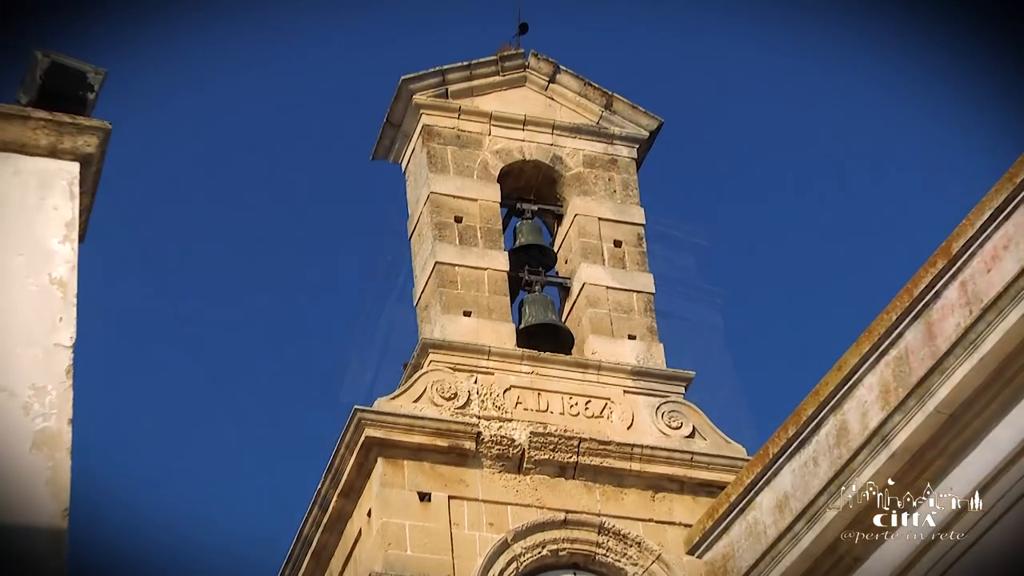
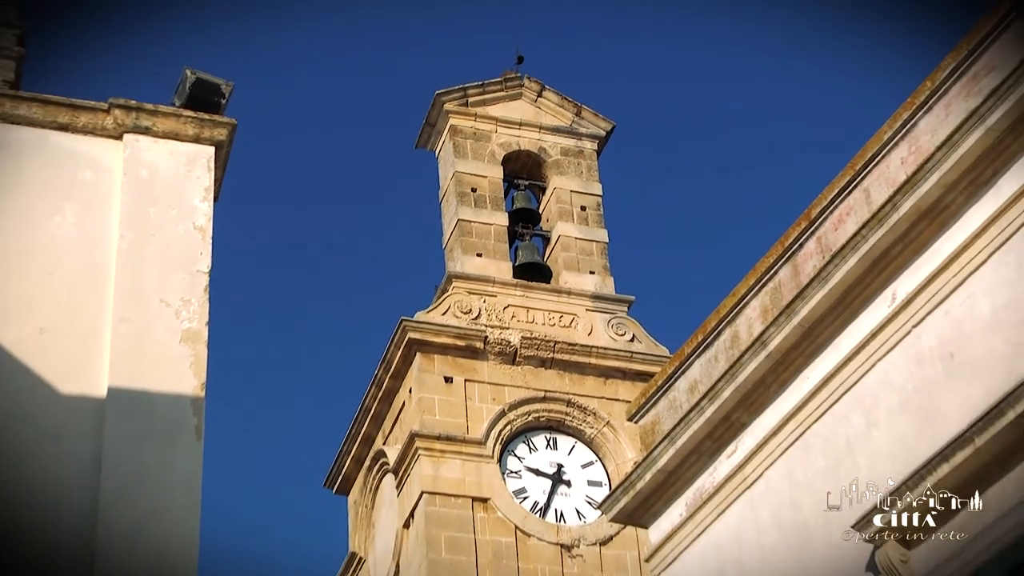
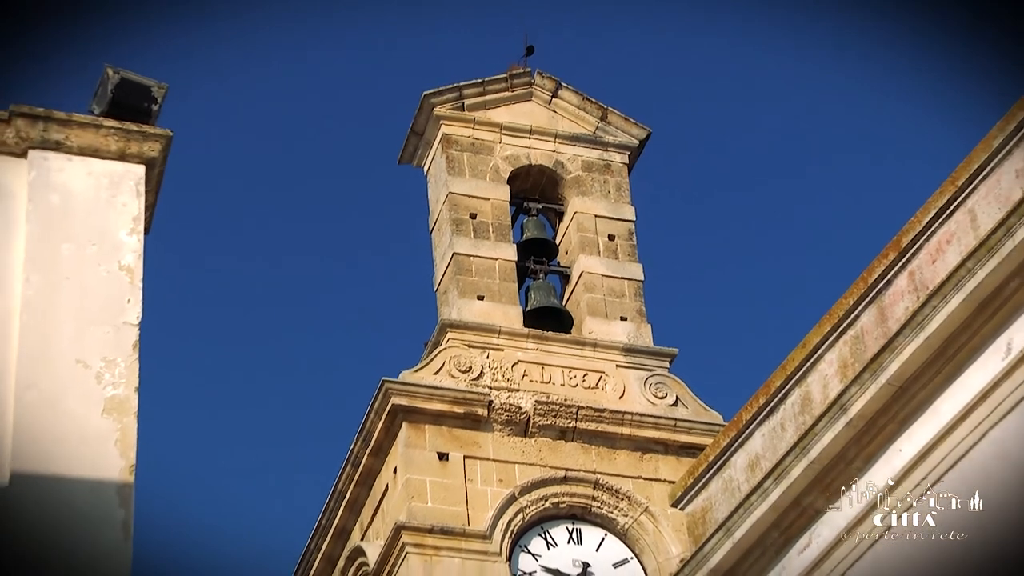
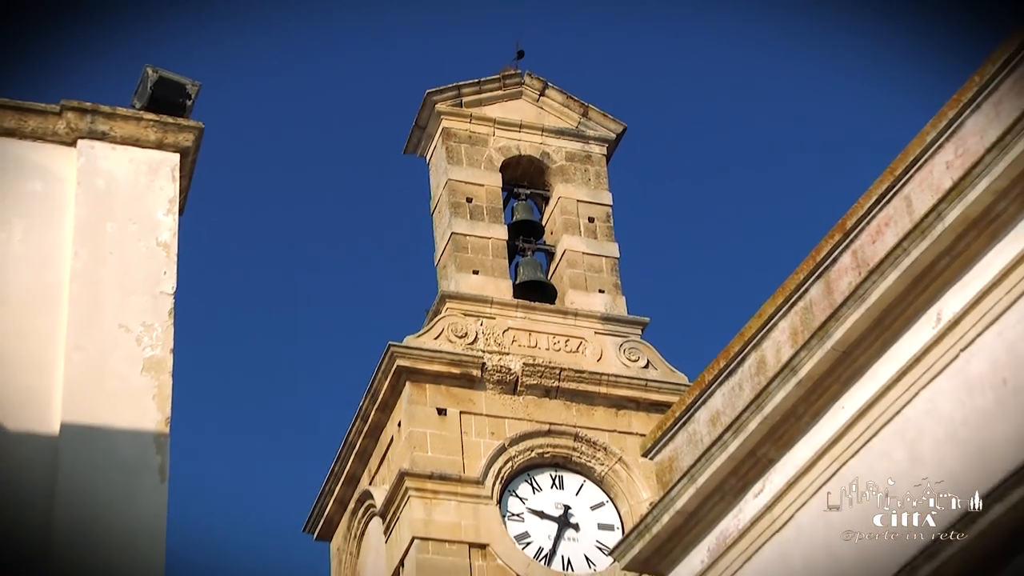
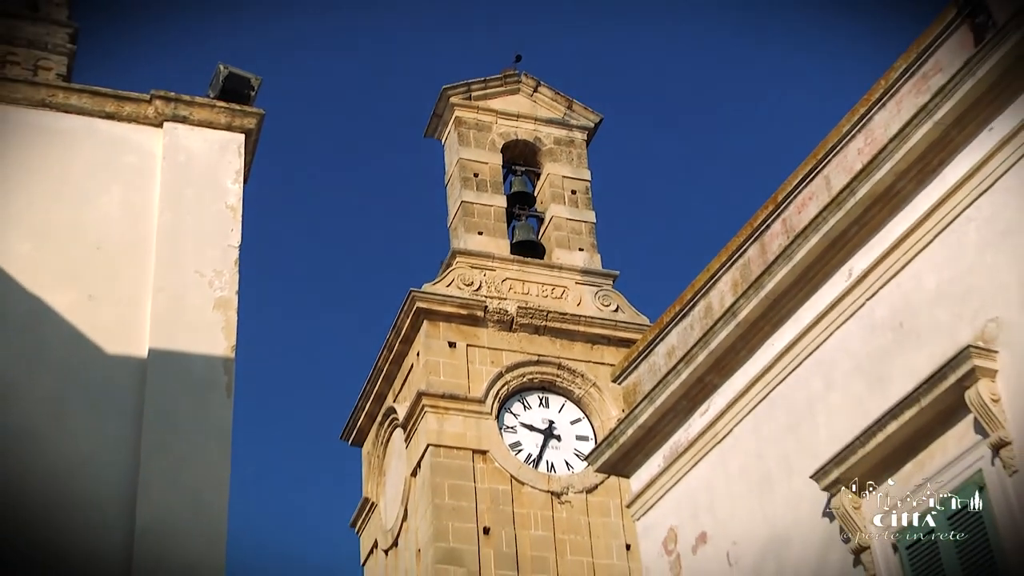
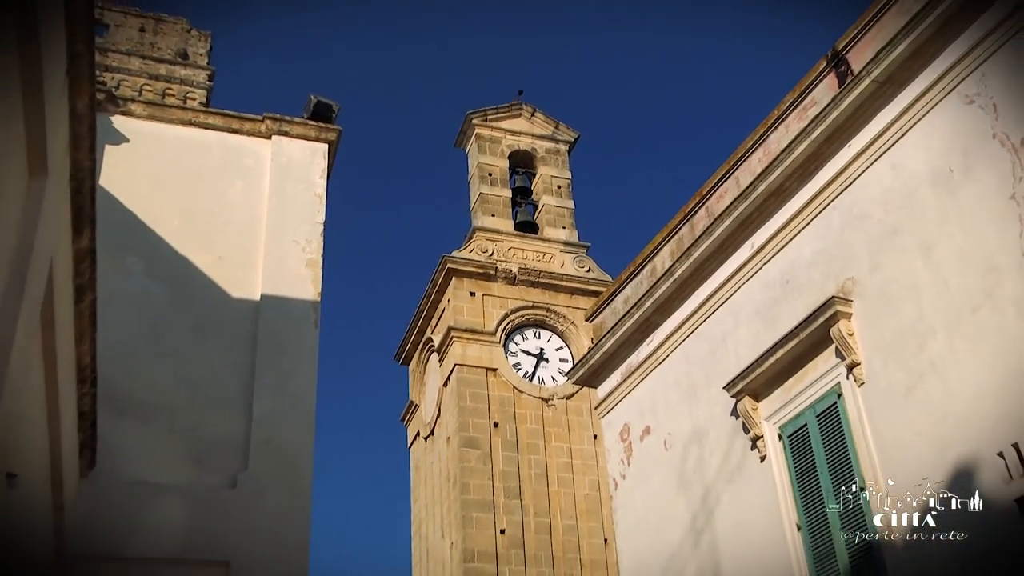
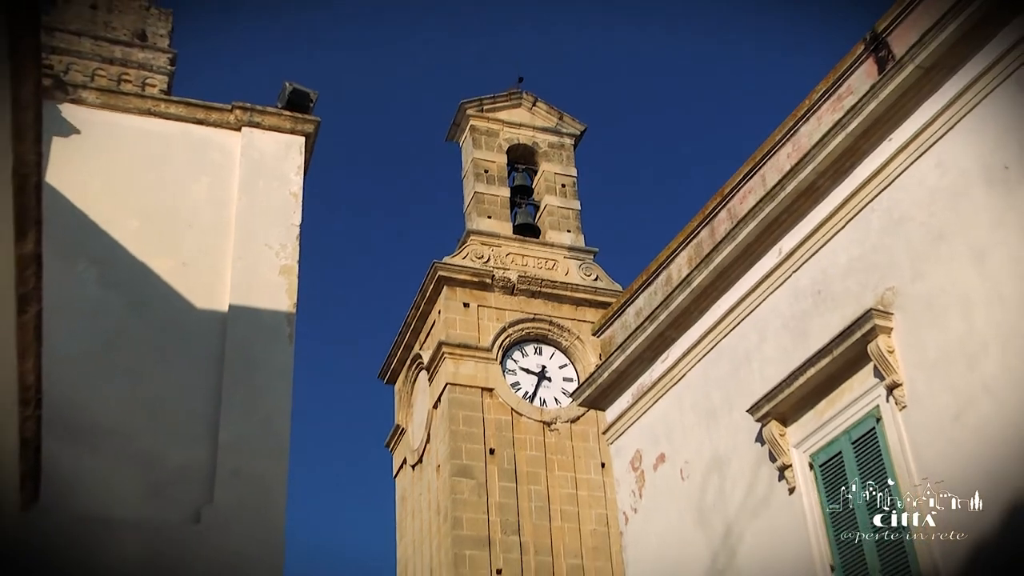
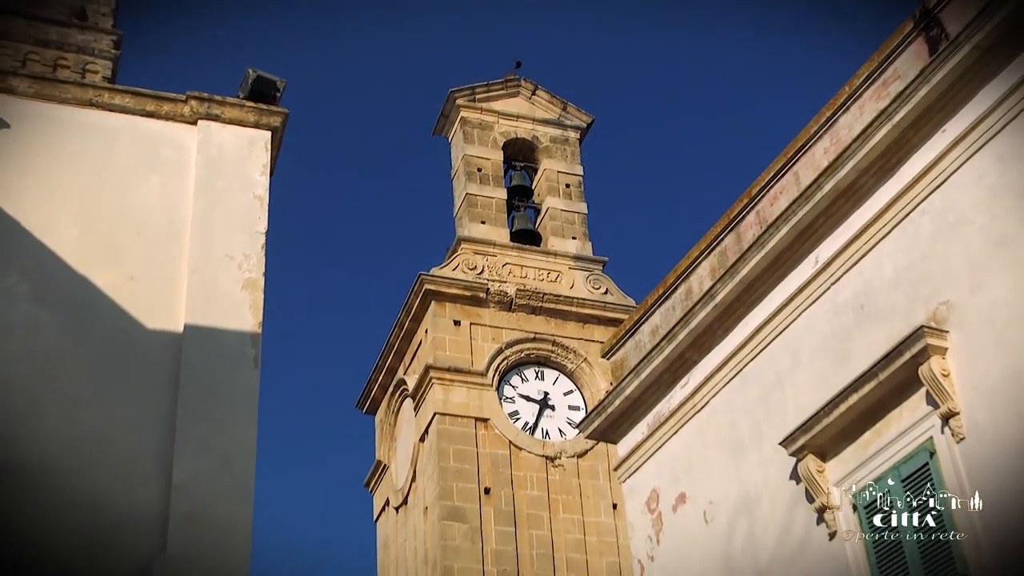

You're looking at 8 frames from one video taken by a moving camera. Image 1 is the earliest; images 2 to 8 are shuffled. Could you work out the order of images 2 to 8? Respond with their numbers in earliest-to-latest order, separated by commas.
3, 4, 2, 5, 8, 7, 6
